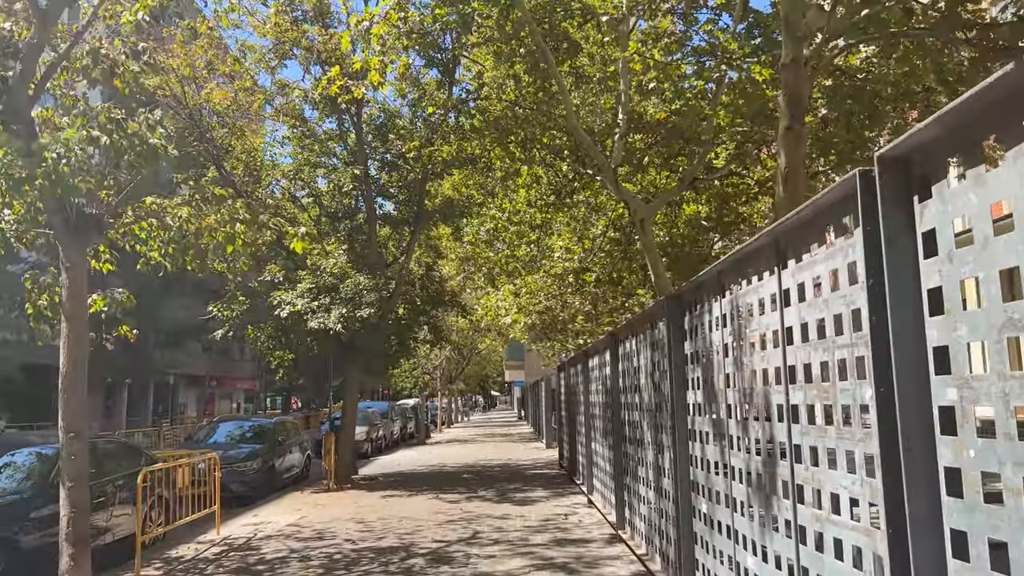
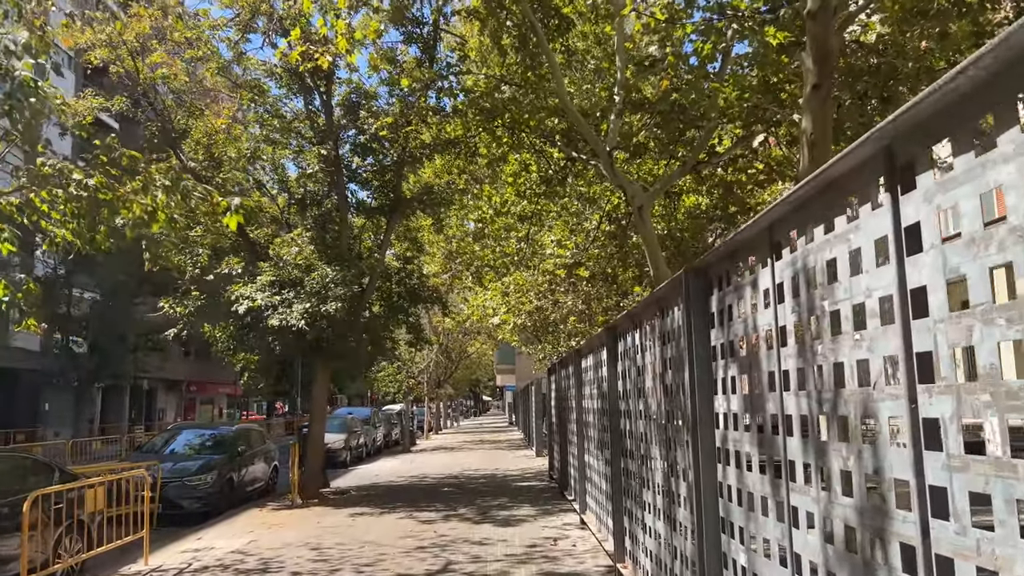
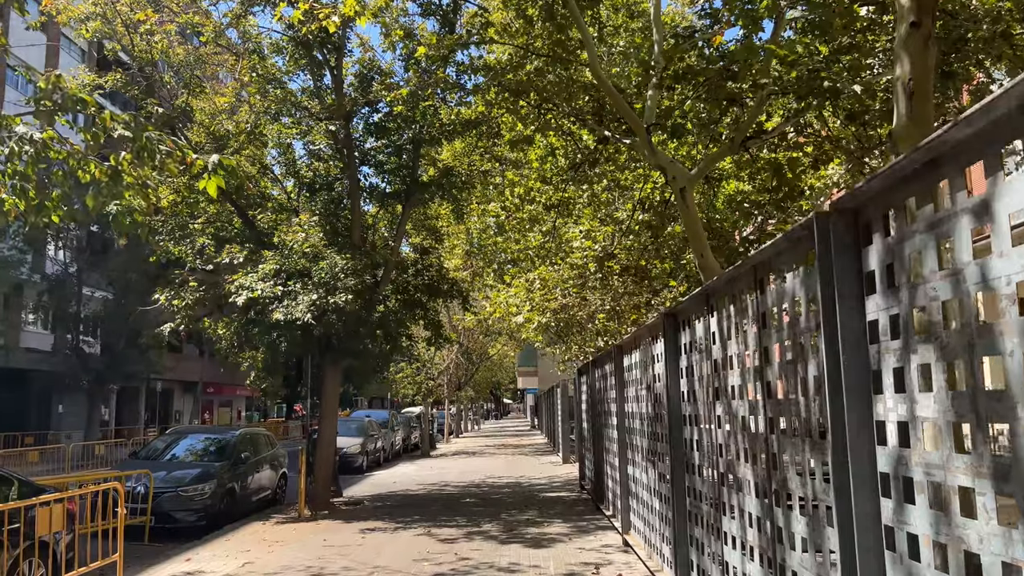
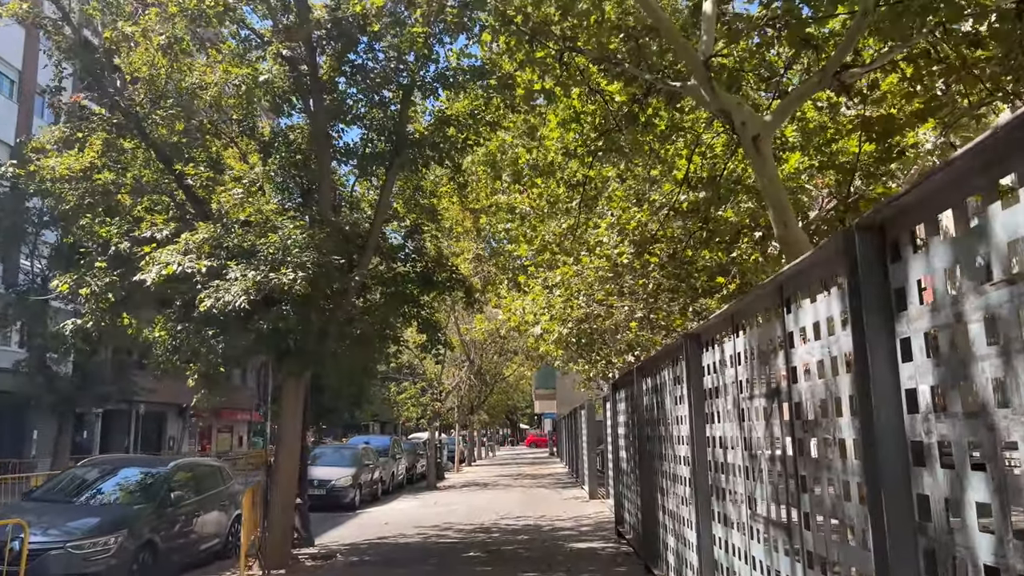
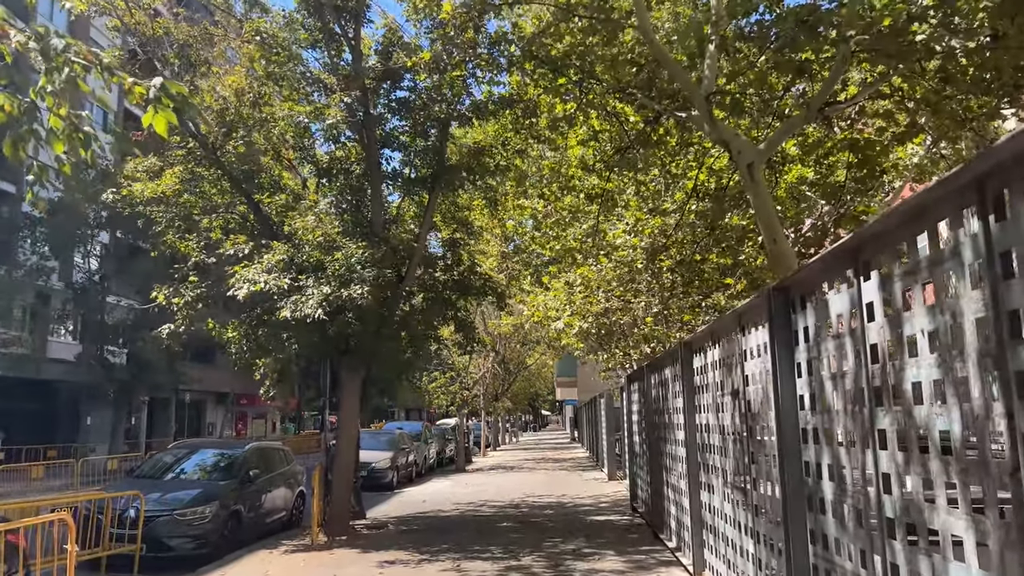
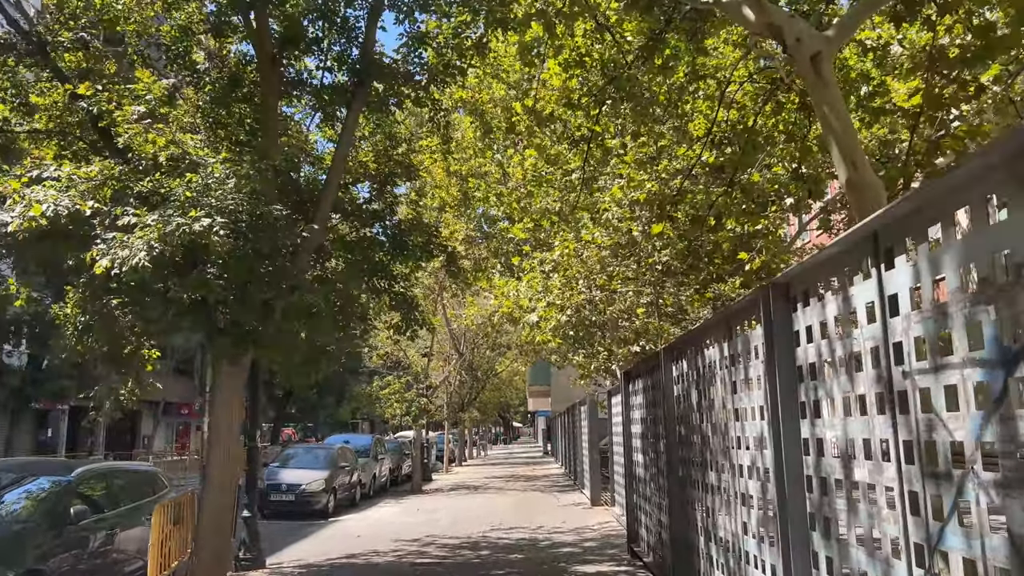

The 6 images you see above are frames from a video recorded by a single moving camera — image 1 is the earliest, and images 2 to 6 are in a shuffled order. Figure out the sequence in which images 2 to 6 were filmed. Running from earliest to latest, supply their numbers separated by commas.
2, 3, 5, 4, 6
